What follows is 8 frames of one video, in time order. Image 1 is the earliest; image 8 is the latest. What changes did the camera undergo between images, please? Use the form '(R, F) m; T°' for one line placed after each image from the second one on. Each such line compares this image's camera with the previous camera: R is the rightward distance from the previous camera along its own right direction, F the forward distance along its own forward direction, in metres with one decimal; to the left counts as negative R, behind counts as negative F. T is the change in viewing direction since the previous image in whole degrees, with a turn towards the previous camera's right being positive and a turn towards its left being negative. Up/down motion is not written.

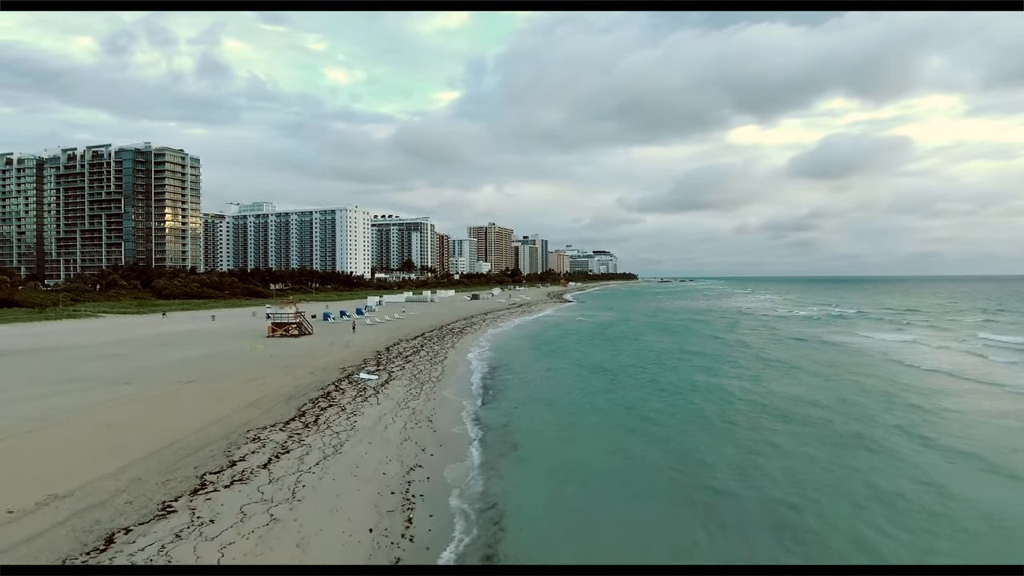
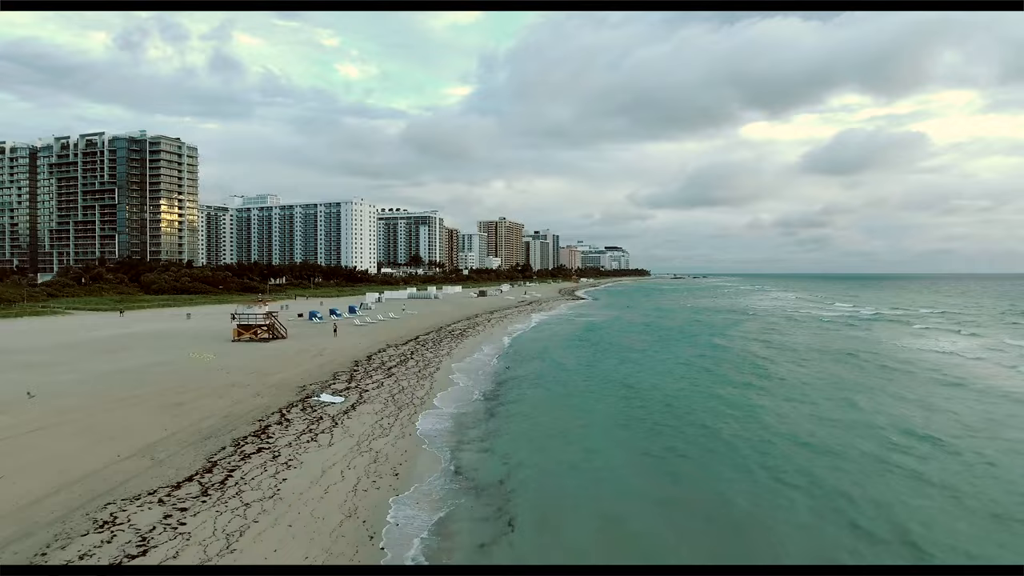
(+0.1, +4.1) m; -1°
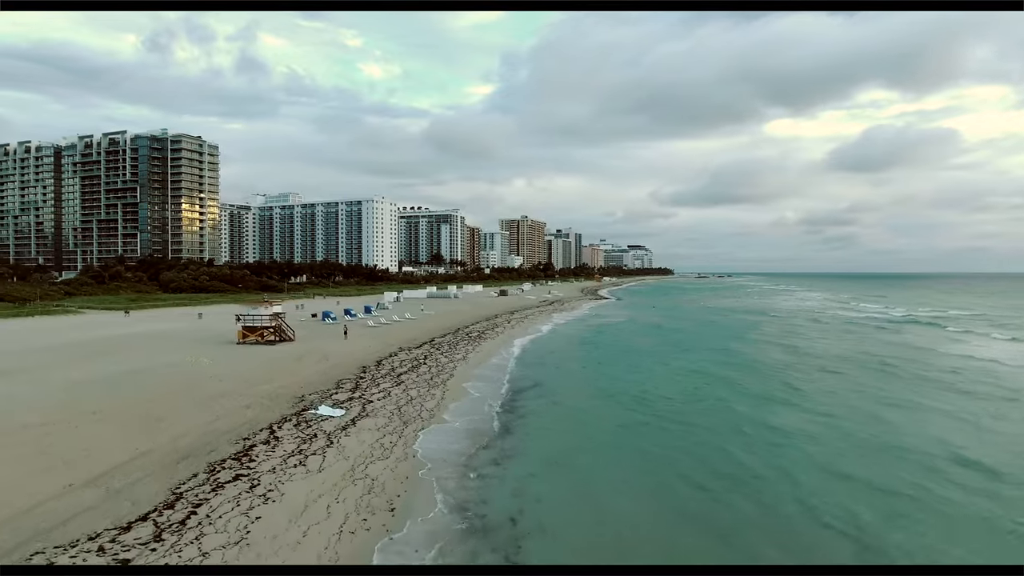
(+0.1, +1.5) m; -2°
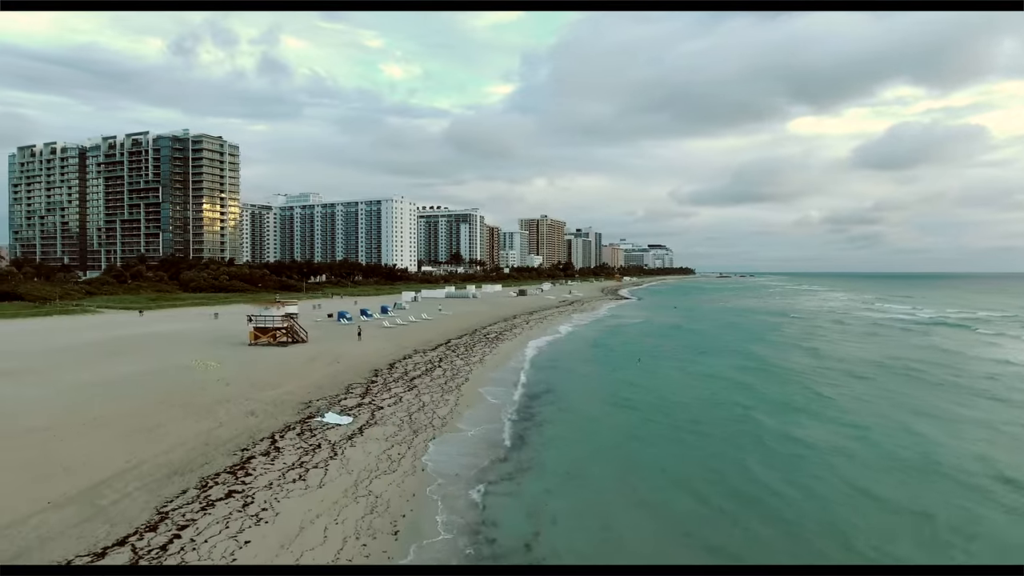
(+0.1, +0.8) m; -2°
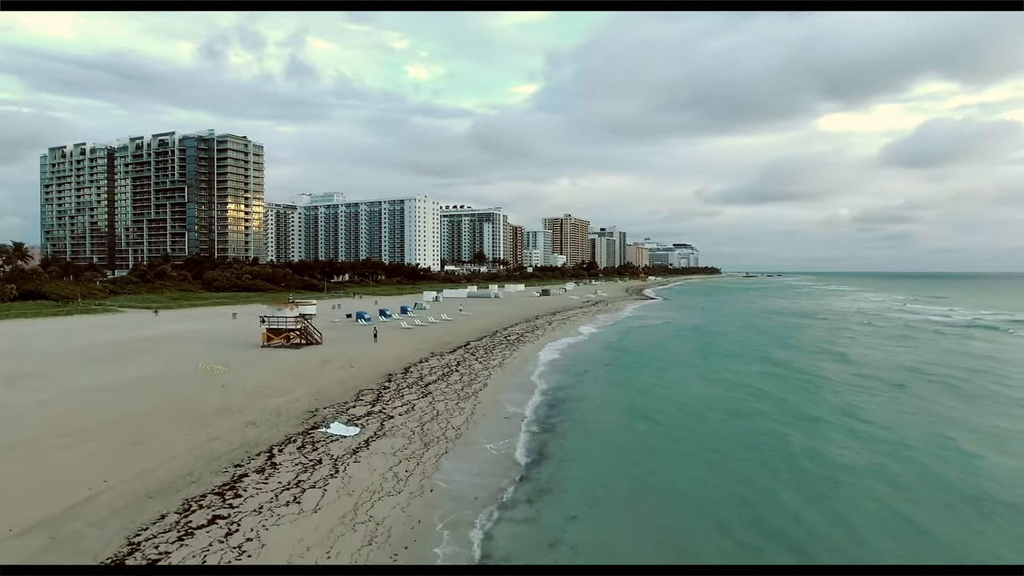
(+0.1, +1.0) m; -2°
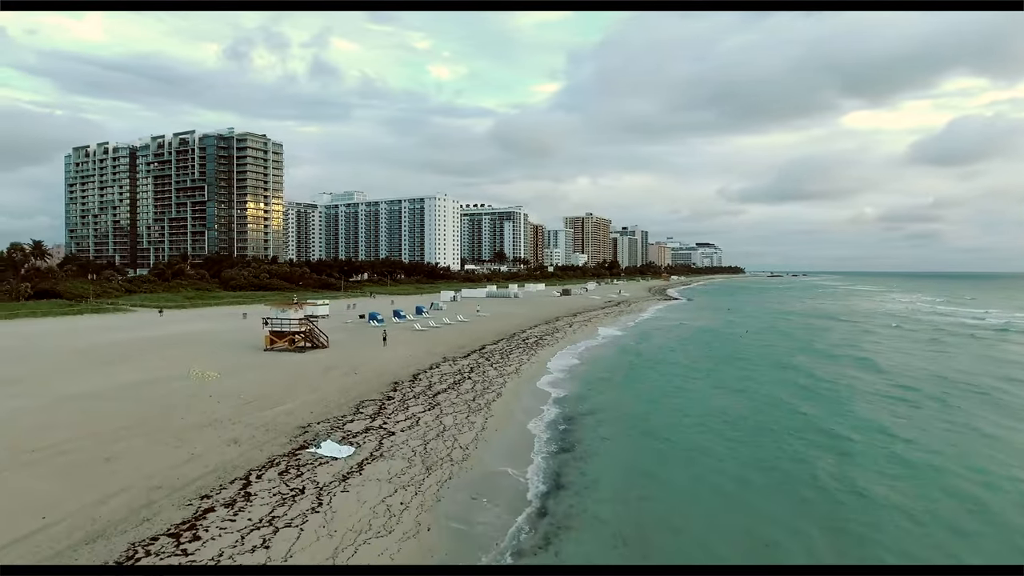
(+0.1, +1.4) m; -2°
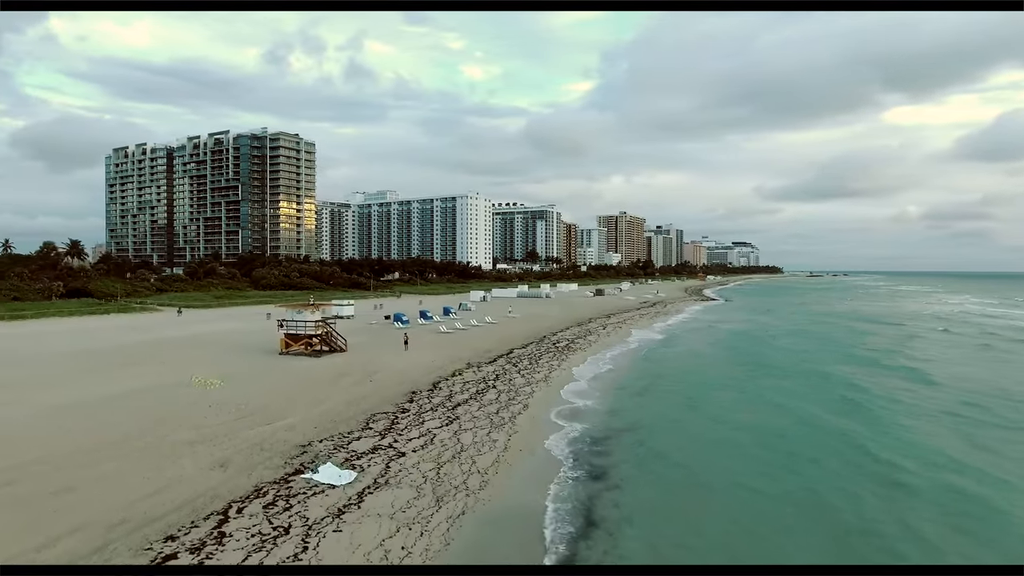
(+0.1, +1.4) m; -3°
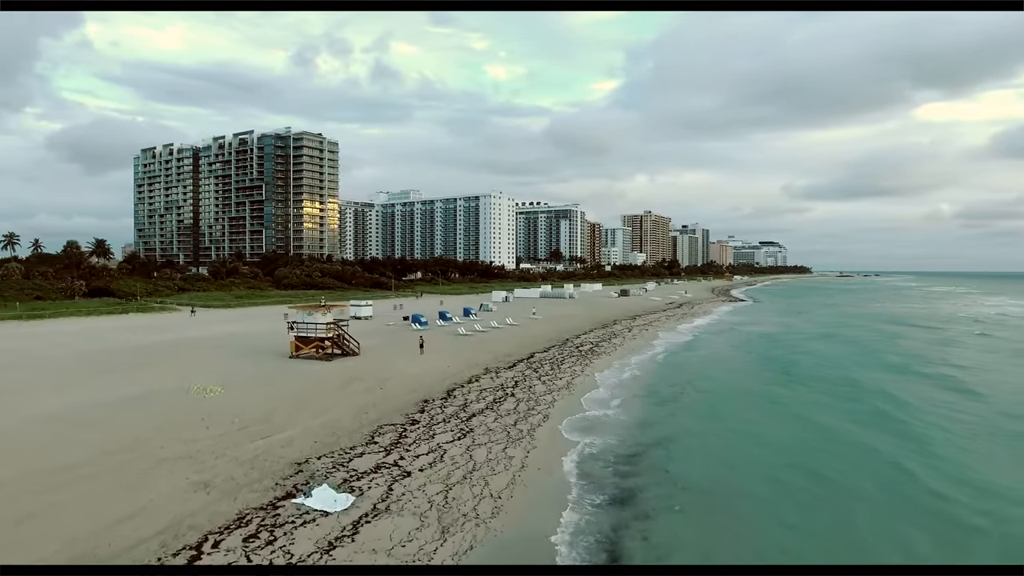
(+0.1, +1.0) m; -2°
